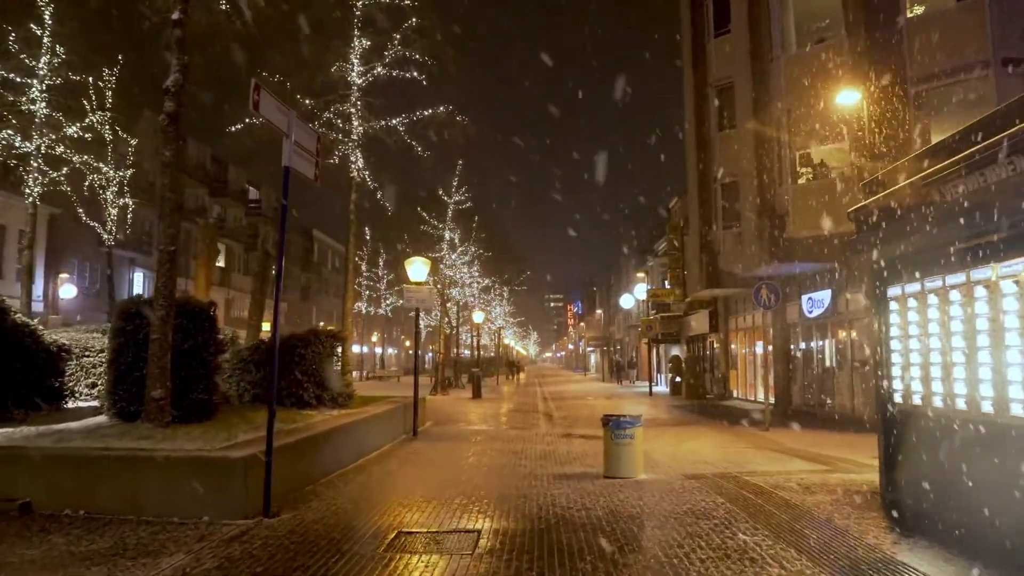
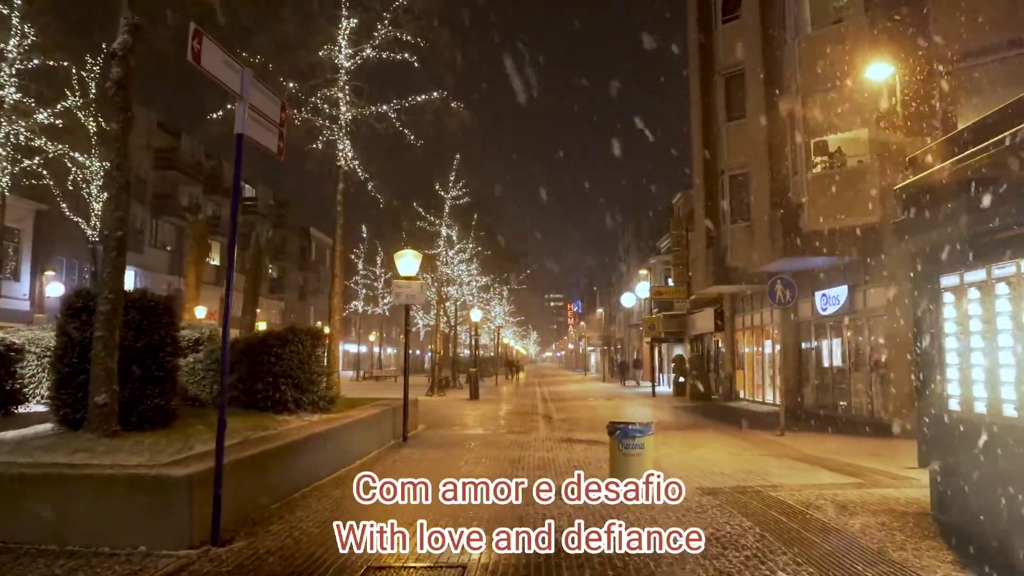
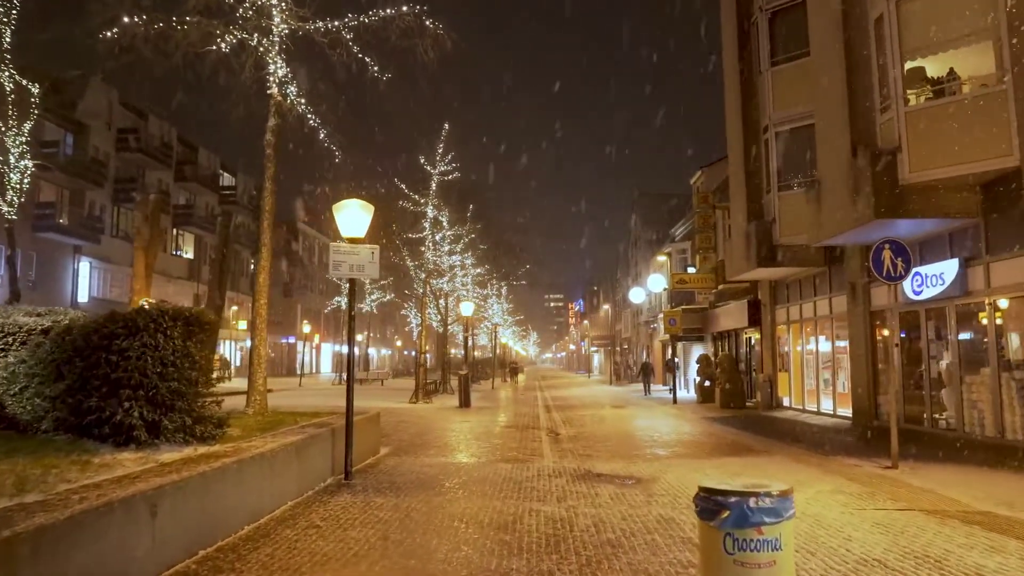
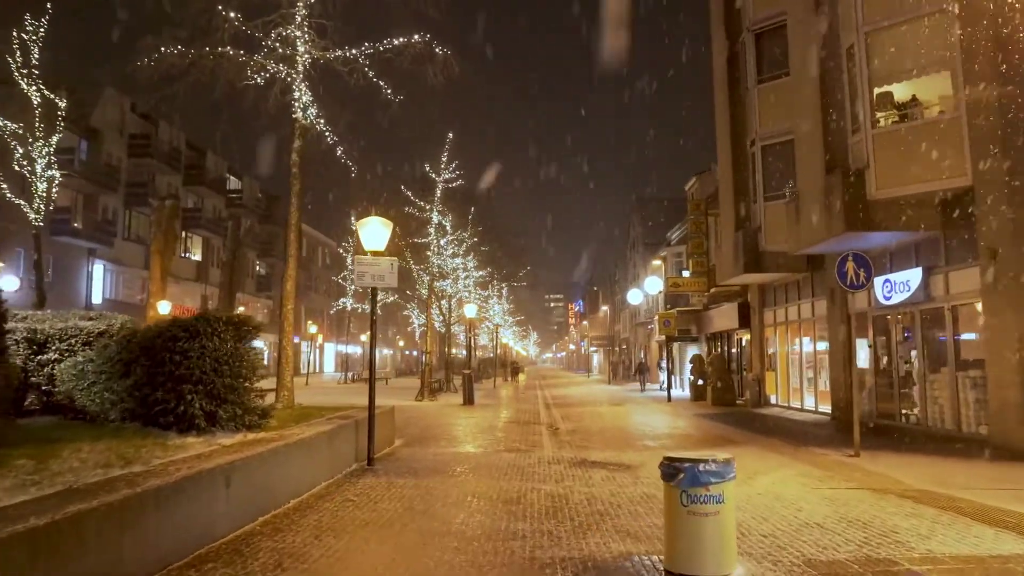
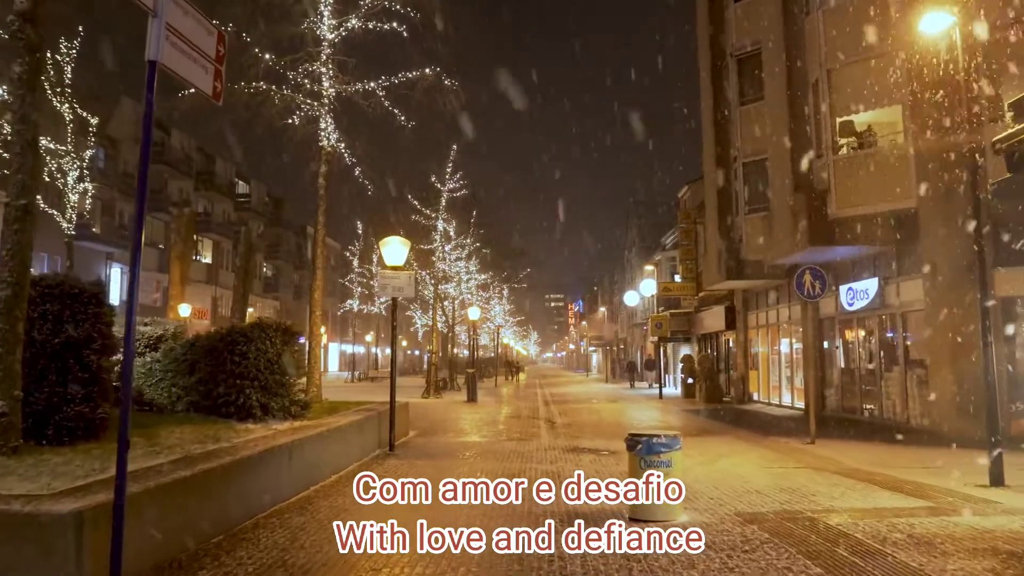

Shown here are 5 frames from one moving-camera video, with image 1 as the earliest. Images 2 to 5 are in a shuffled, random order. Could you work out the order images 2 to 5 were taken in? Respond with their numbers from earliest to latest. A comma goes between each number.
2, 5, 4, 3
